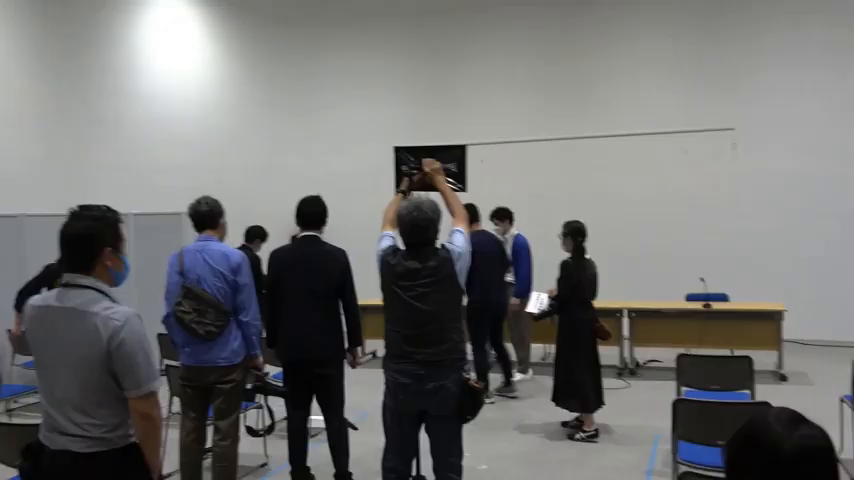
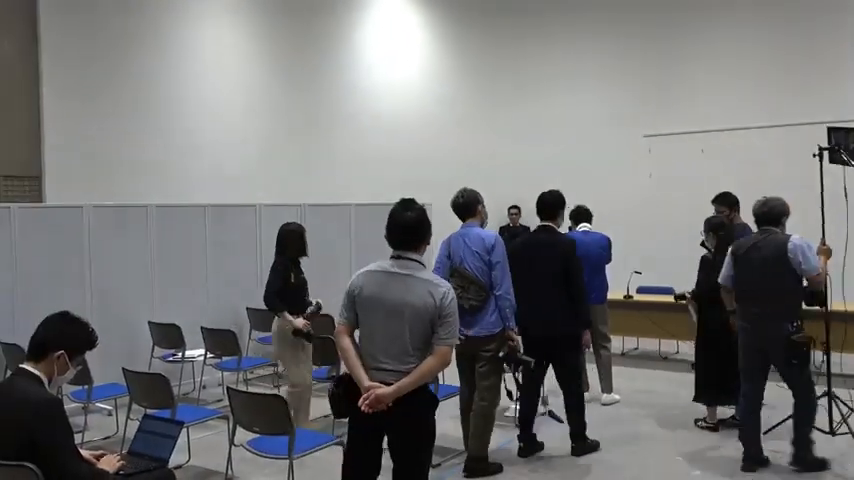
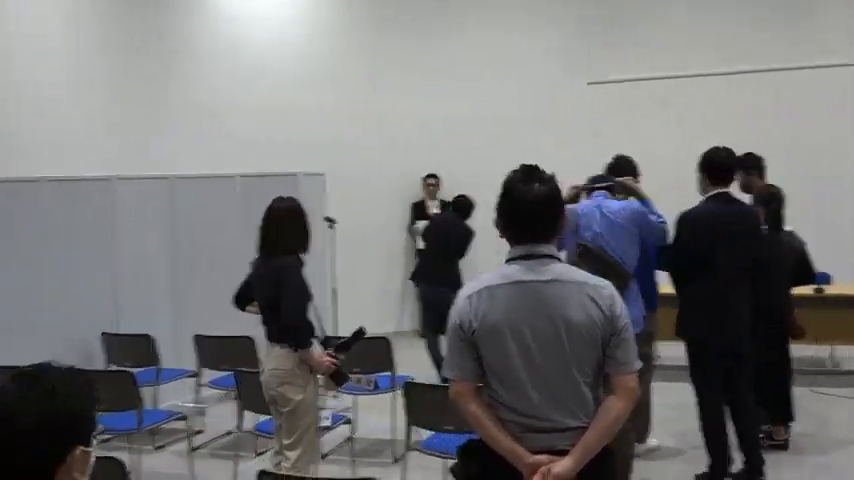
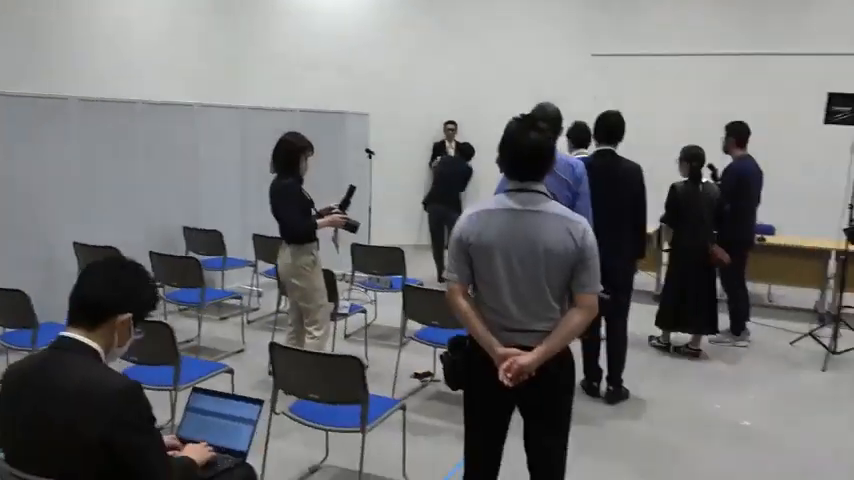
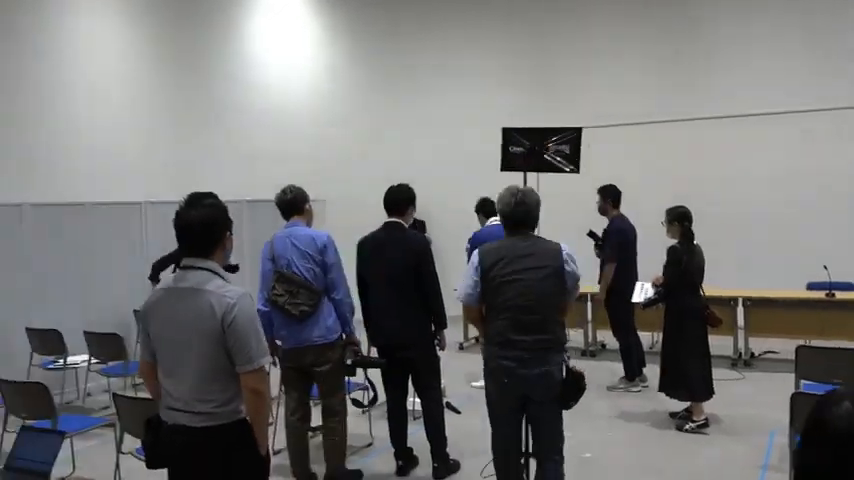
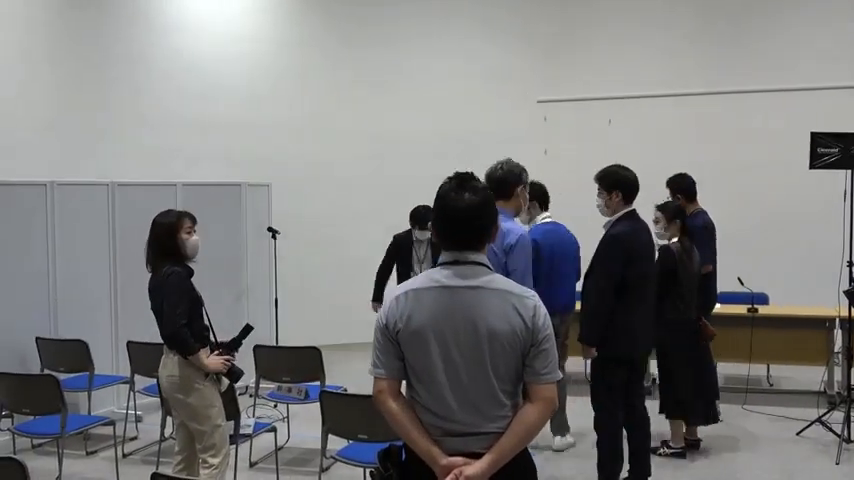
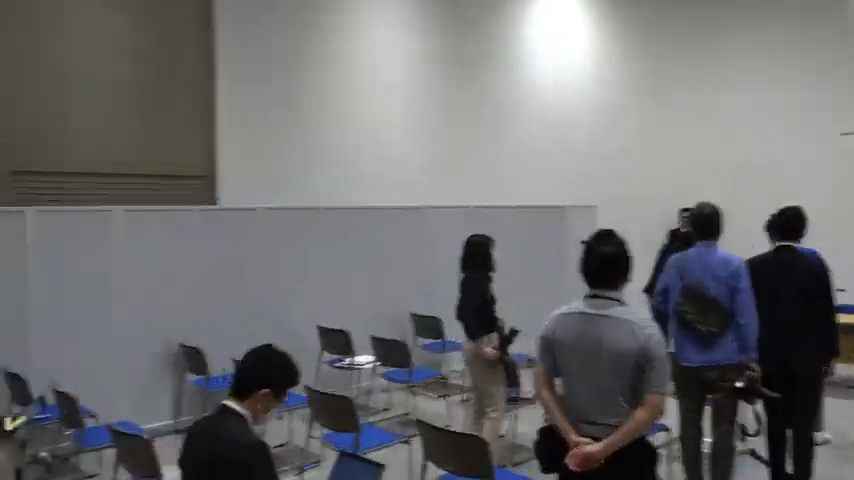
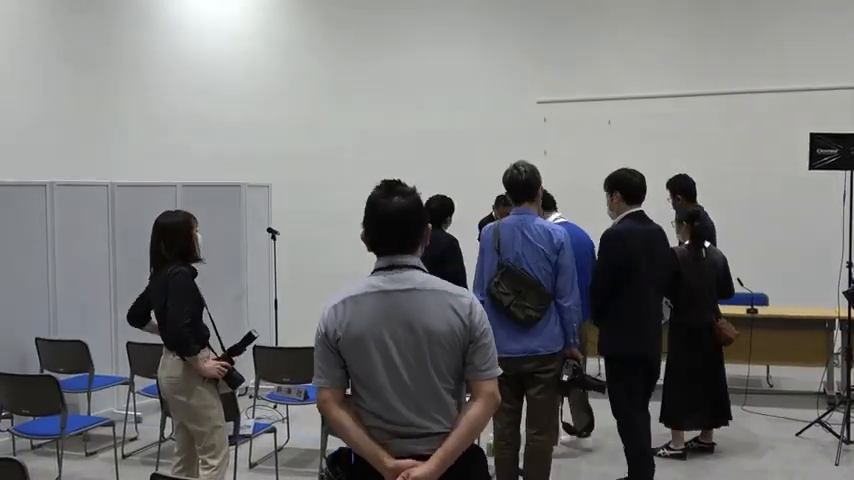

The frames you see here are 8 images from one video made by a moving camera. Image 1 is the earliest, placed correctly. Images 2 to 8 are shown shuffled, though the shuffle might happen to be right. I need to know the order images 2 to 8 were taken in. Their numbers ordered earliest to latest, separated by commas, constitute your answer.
5, 2, 7, 4, 6, 8, 3
